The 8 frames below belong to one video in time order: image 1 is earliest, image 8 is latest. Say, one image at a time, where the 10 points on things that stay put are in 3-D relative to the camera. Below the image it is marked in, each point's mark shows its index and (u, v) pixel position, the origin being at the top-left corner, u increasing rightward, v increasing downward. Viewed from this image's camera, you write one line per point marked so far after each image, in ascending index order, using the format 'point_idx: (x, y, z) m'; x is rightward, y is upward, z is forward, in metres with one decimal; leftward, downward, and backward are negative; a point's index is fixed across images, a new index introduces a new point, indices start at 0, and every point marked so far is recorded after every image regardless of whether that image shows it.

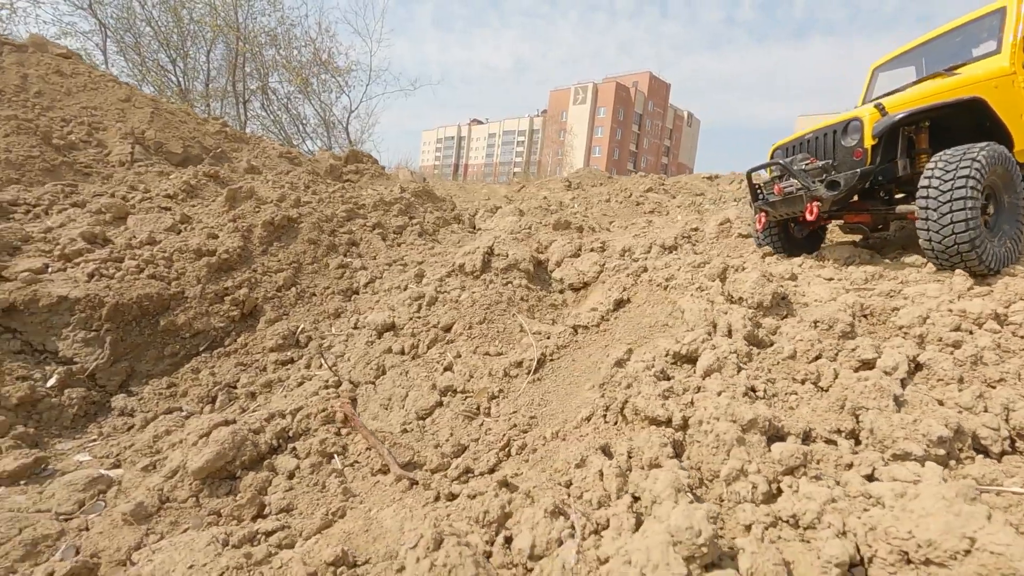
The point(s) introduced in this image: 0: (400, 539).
0: (-0.4, -1.0, +2.2) m
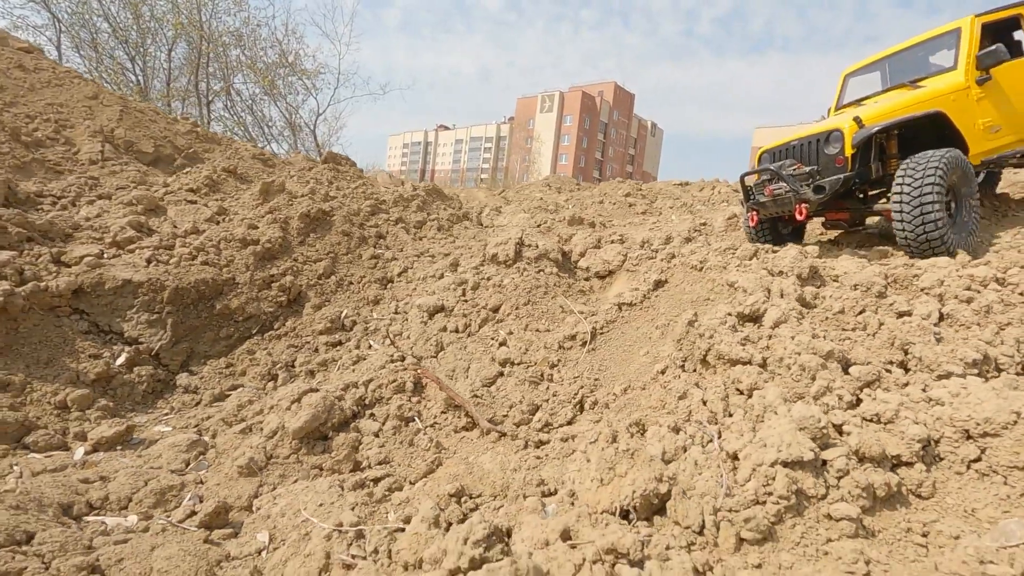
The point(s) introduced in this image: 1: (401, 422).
0: (0.0, -0.9, +2.5) m
1: (-0.7, -0.8, +3.2) m
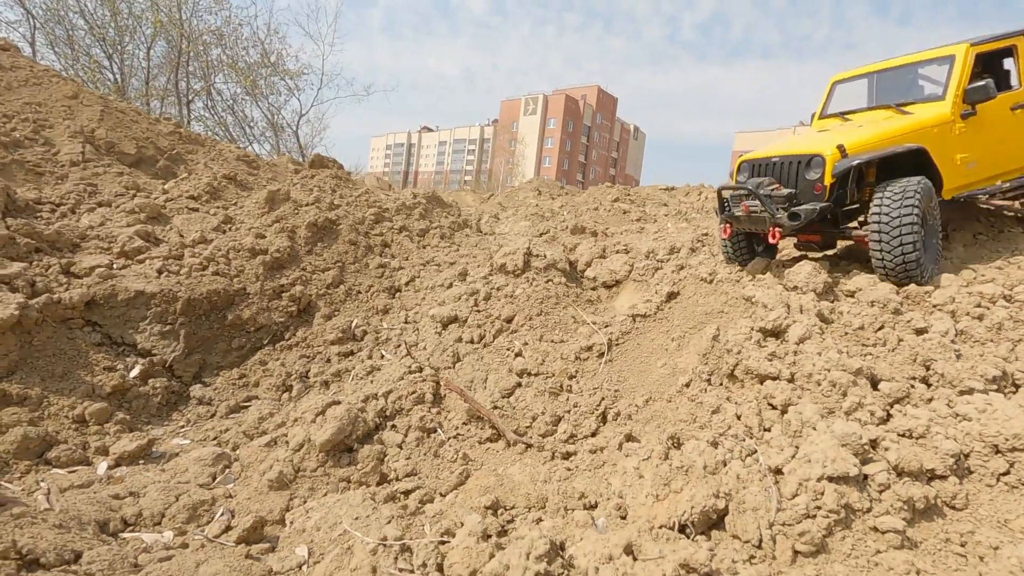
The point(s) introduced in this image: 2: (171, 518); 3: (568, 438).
0: (+0.1, -1.0, +2.6) m
1: (-0.5, -0.9, +3.2) m
2: (-1.6, -1.1, +2.5) m
3: (+0.3, -0.8, +3.0) m
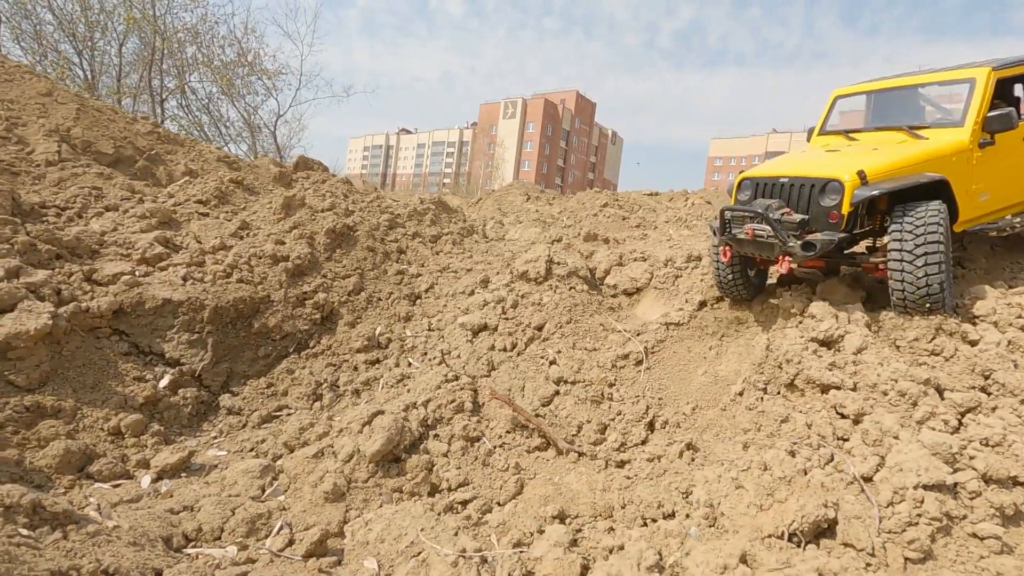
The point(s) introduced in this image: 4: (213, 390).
0: (+0.4, -1.0, +2.6) m
1: (-0.3, -0.9, +3.2) m
2: (-1.3, -1.1, +2.4) m
3: (+0.6, -0.9, +3.0) m
4: (-2.1, -0.7, +3.8) m
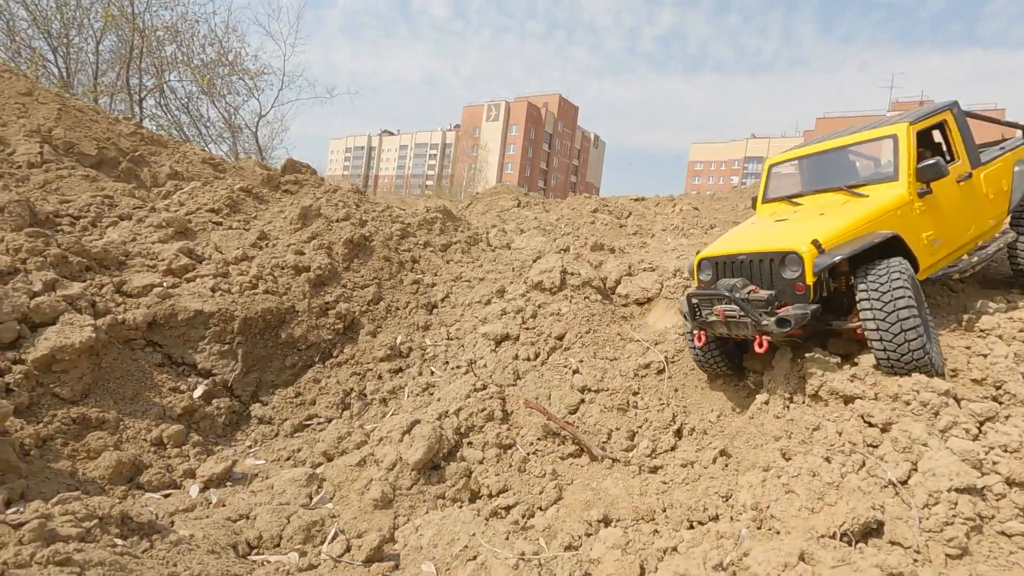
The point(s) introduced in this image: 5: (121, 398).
0: (+0.6, -1.1, +2.8) m
1: (-0.1, -1.0, +3.4) m
2: (-1.1, -1.2, +2.5) m
3: (+0.8, -1.0, +3.2) m
4: (-1.9, -0.8, +3.9) m
5: (-2.4, -0.7, +3.3) m
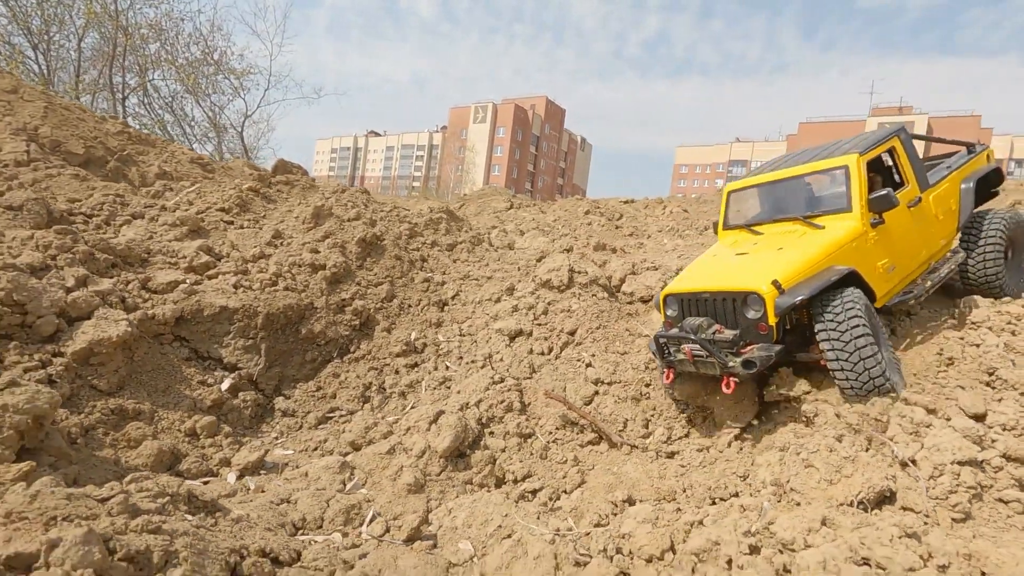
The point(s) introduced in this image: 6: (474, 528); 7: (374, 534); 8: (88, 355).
0: (+0.8, -1.1, +2.9) m
1: (+0.1, -1.0, +3.5) m
2: (-0.9, -1.2, +2.7) m
3: (+0.9, -0.9, +3.4) m
4: (-1.8, -0.8, +4.0) m
5: (-2.3, -0.7, +3.4) m
6: (-0.2, -1.2, +2.7) m
7: (-0.7, -1.2, +2.7) m
8: (-2.5, -0.4, +3.2) m
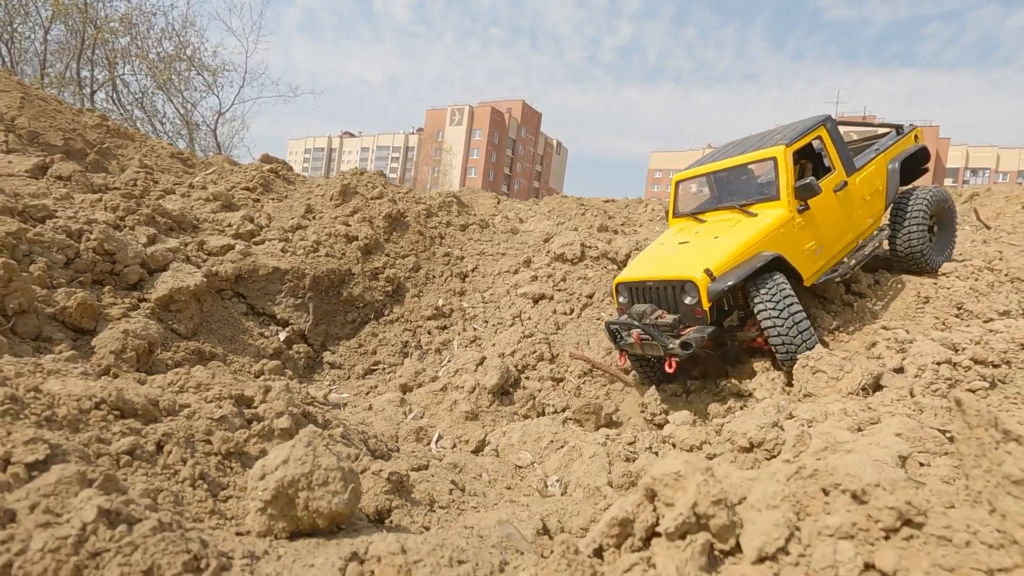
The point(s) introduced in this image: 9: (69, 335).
0: (+1.1, -0.8, +3.4) m
1: (+0.3, -0.7, +4.0) m
2: (-0.6, -0.8, +3.1) m
3: (+1.2, -0.7, +3.8) m
4: (-1.6, -0.5, +4.4) m
5: (-2.0, -0.3, +3.8) m
6: (+0.1, -0.9, +3.1) m
7: (-0.4, -0.9, +3.1) m
8: (-2.3, -0.1, +3.5) m
9: (-2.2, -0.2, +2.7) m
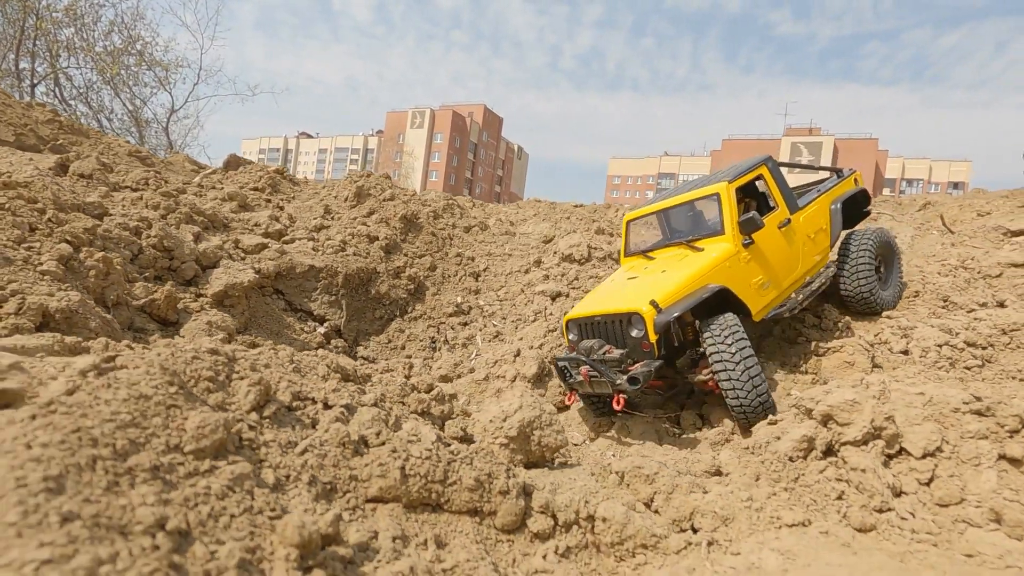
0: (+1.4, -0.7, +3.8) m
1: (+0.6, -0.7, +4.3) m
2: (-0.3, -0.8, +3.3) m
3: (+1.5, -0.6, +4.2) m
4: (-1.4, -0.5, +4.5) m
5: (-1.8, -0.3, +3.9) m
6: (+0.4, -0.9, +3.4) m
7: (-0.1, -0.9, +3.3) m
8: (-2.0, -0.1, +3.7) m
9: (-1.9, -0.2, +2.8) m
